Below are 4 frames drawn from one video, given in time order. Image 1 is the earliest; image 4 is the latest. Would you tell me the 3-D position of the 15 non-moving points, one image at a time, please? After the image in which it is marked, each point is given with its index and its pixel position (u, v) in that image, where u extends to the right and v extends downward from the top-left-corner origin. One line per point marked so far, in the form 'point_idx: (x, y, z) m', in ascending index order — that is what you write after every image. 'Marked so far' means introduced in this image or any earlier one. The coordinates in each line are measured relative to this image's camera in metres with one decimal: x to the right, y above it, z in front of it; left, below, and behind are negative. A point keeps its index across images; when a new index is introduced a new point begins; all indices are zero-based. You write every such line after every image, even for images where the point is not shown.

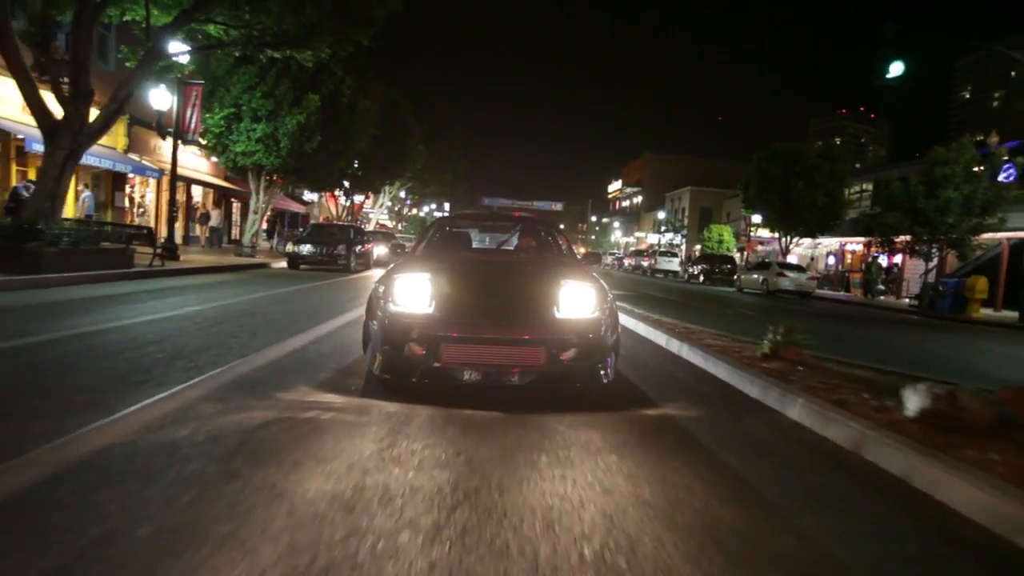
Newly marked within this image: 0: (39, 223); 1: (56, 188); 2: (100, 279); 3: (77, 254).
0: (-9.4, +1.3, +15.3) m
1: (-9.4, +2.1, +15.7) m
2: (-8.5, +0.2, +16.1) m
3: (-9.0, +0.7, +15.8) m
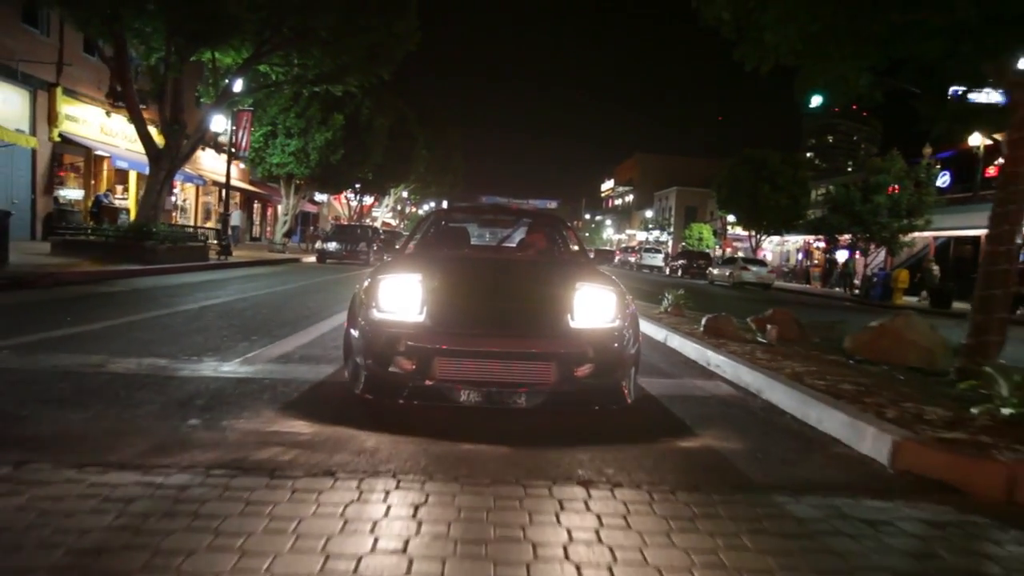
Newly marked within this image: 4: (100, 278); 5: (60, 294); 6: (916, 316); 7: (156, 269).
0: (-9.6, +1.6, +20.1) m
1: (-9.6, +2.4, +20.5) m
2: (-8.7, +0.6, +21.0) m
3: (-9.2, +1.0, +20.7) m
4: (-8.6, +0.2, +15.9) m
5: (-7.4, -0.1, +12.6) m
6: (+4.3, -0.3, +8.1) m
7: (-8.7, +0.5, +18.5) m
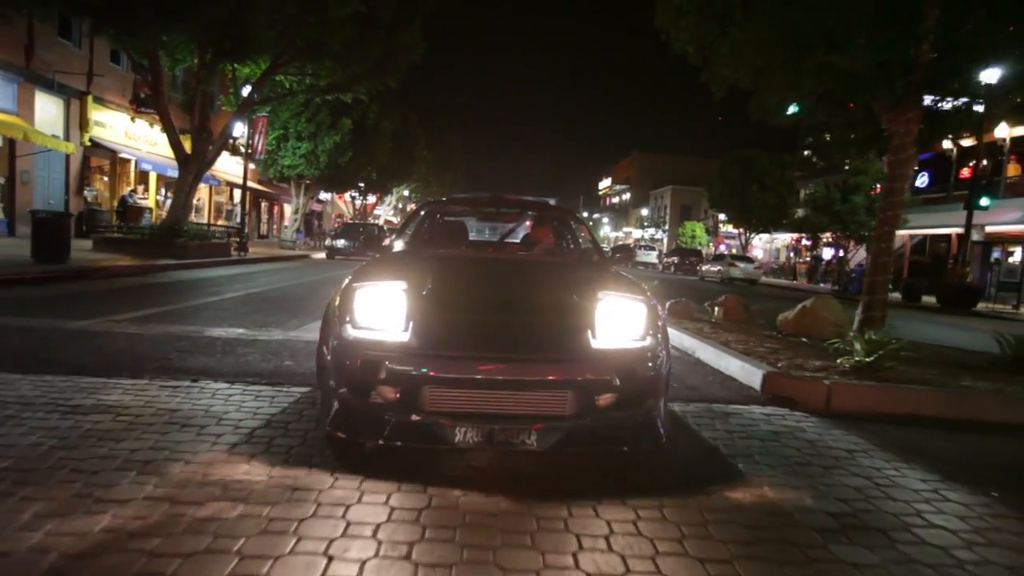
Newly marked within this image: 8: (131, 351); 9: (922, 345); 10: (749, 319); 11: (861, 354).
0: (-9.6, +1.8, +22.0) m
1: (-9.7, +2.6, +22.5) m
2: (-8.8, +0.8, +22.9) m
3: (-9.3, +1.2, +22.6) m
4: (-8.7, +0.4, +17.9) m
5: (-7.5, +0.1, +14.6) m
6: (+4.3, -0.2, +10.0) m
7: (-8.8, +0.7, +20.5) m
8: (-3.4, -0.6, +6.8) m
9: (+4.6, -0.7, +8.5) m
10: (+3.4, -0.5, +10.9) m
11: (+3.2, -0.6, +6.9) m
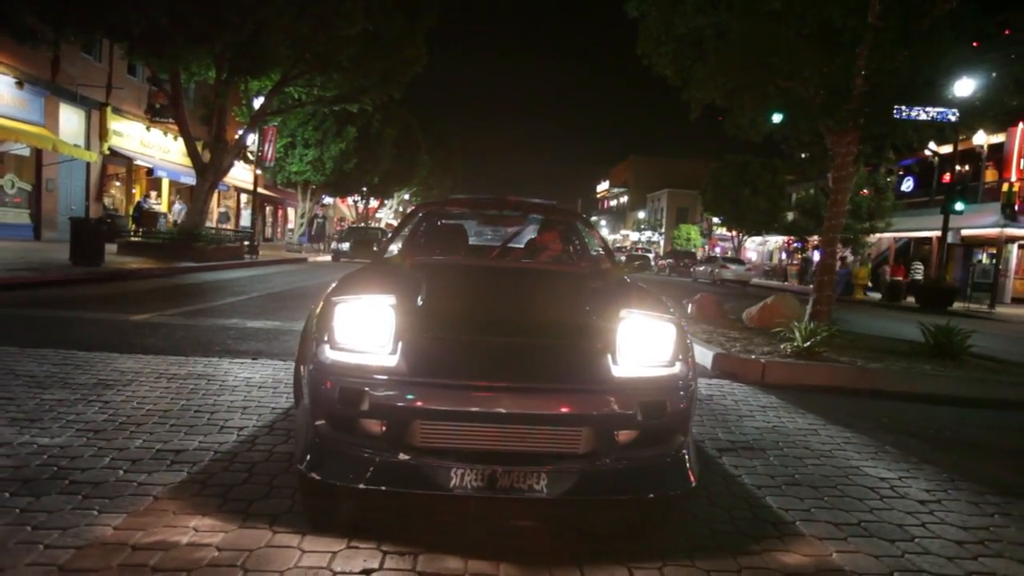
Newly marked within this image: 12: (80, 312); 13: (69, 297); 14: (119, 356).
0: (-9.7, +1.8, +23.4) m
1: (-9.7, +2.6, +23.8) m
2: (-8.8, +0.7, +24.3) m
3: (-9.3, +1.2, +24.0) m
4: (-8.7, +0.4, +19.2) m
5: (-7.6, +0.1, +15.9) m
6: (+4.2, -0.1, +11.4) m
7: (-8.8, +0.6, +21.8) m
8: (-3.4, -0.5, +8.2) m
9: (+4.6, -0.6, +9.9) m
10: (+3.4, -0.4, +12.3) m
11: (+3.1, -0.6, +8.2) m
12: (-5.7, -0.3, +9.9) m
13: (-7.1, -0.1, +12.2) m
14: (-3.6, -0.6, +6.8) m
